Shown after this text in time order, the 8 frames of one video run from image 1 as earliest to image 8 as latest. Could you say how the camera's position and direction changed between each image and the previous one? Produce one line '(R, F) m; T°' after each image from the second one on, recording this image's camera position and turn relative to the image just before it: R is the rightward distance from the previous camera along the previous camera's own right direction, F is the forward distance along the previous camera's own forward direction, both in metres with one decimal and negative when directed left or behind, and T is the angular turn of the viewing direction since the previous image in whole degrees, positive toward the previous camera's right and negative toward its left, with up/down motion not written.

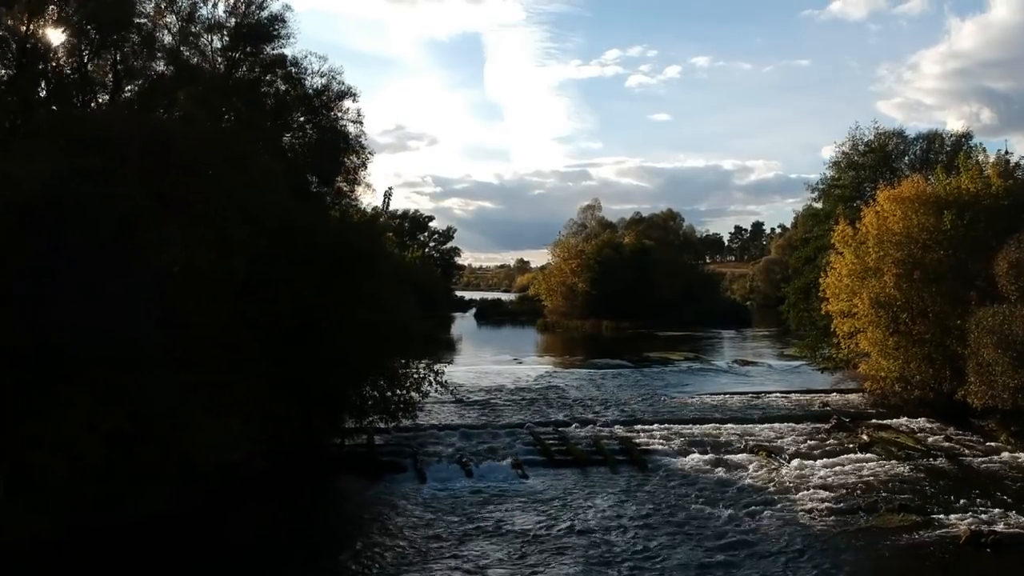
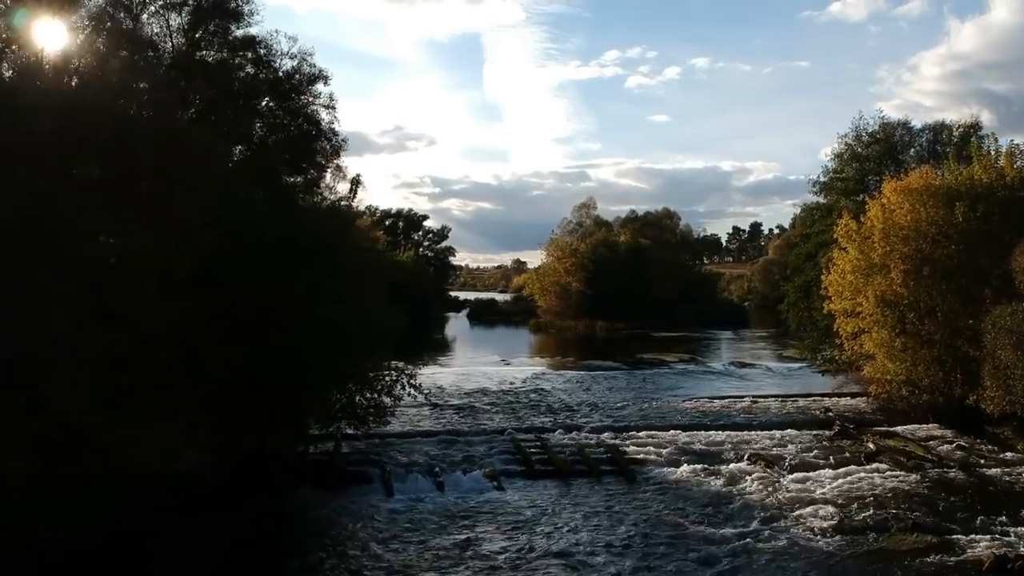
(+0.6, +2.1) m; 0°
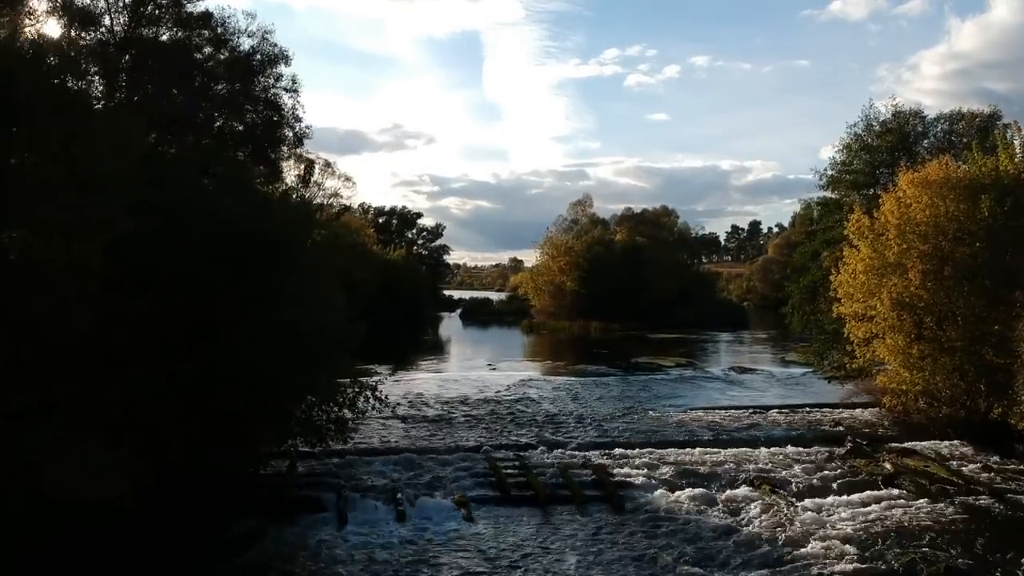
(+0.7, +2.7) m; 0°
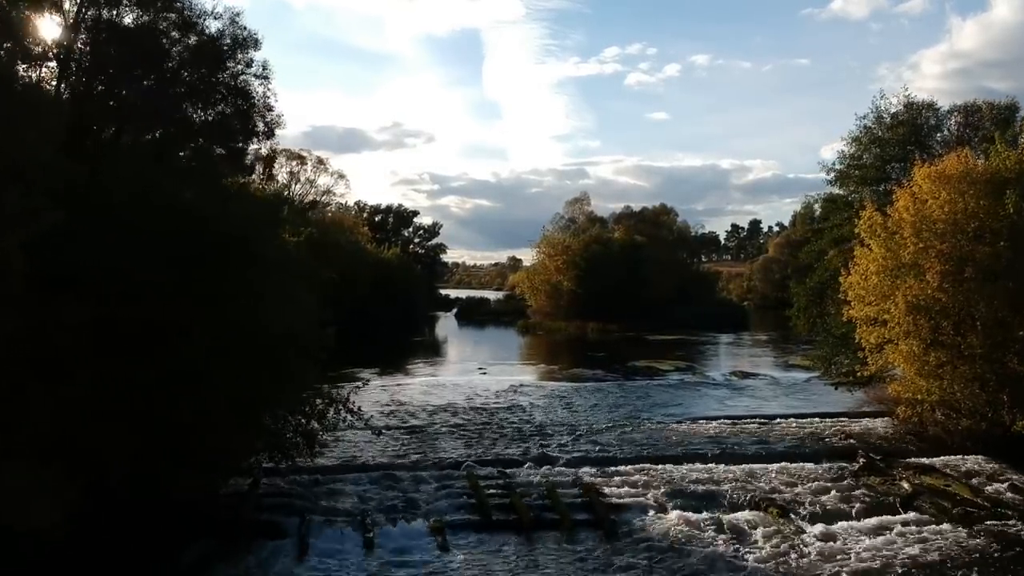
(+0.4, +2.0) m; 0°
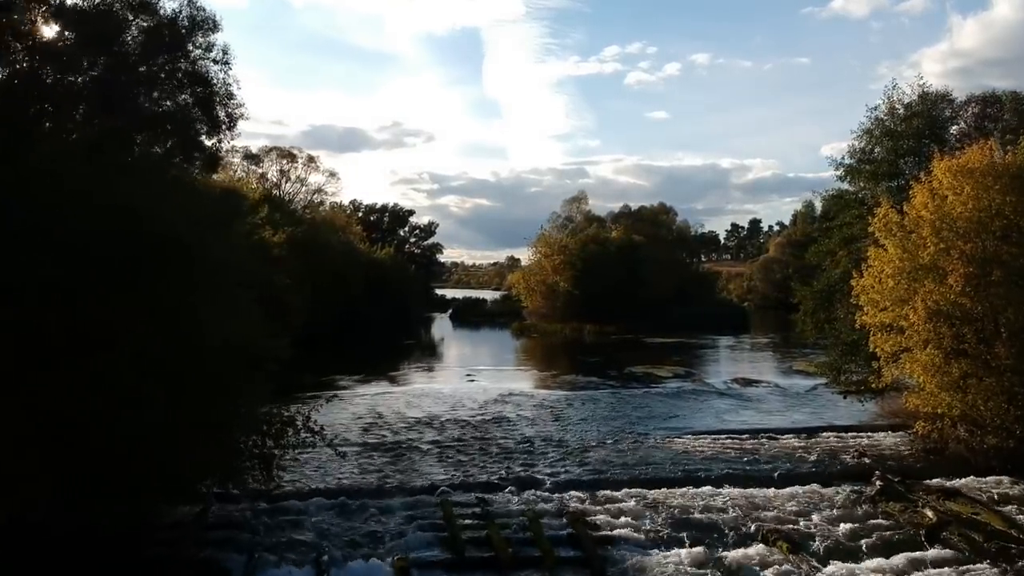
(+0.5, +2.2) m; 0°
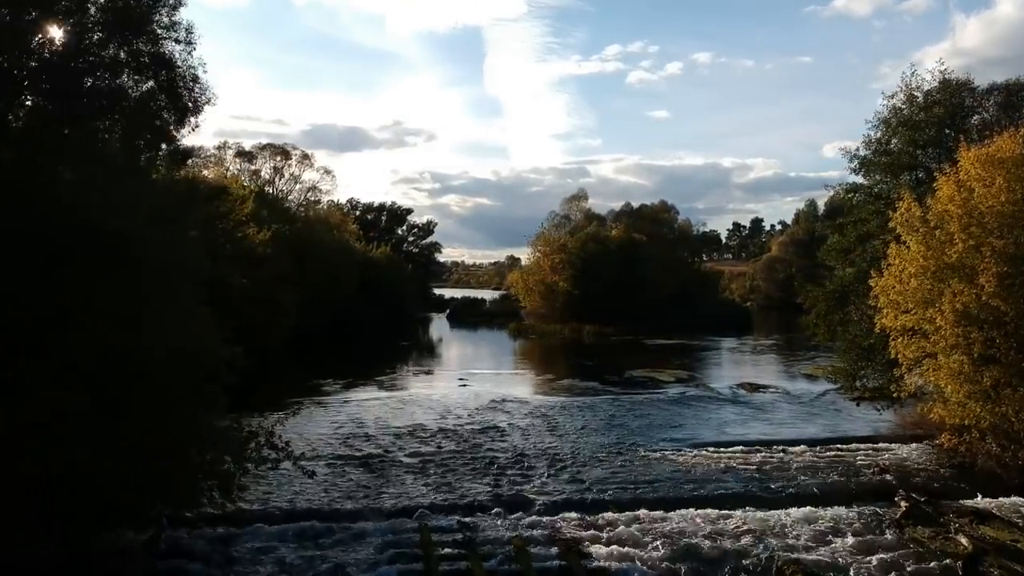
(+0.3, +2.0) m; 0°
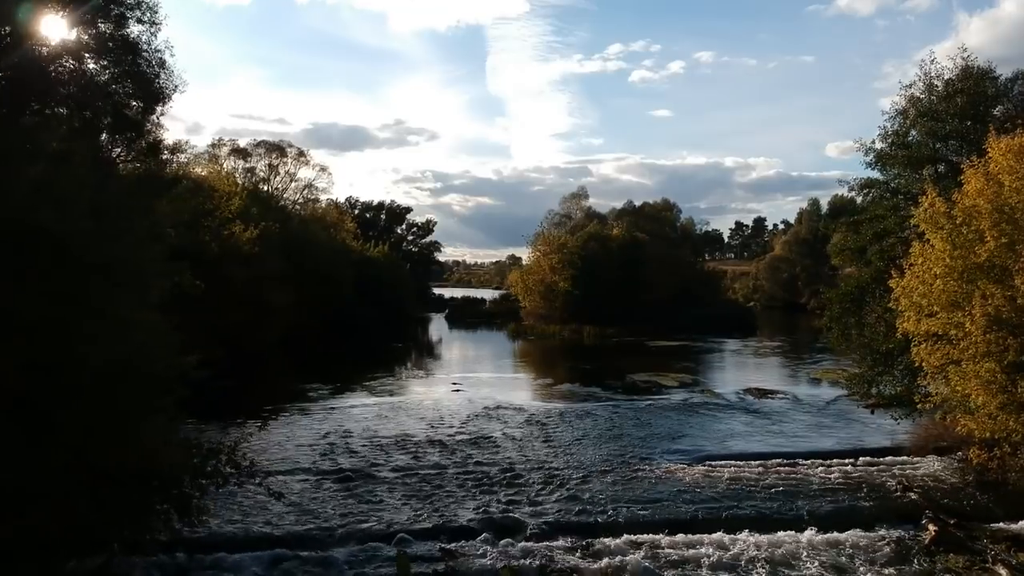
(+0.3, +1.7) m; 0°
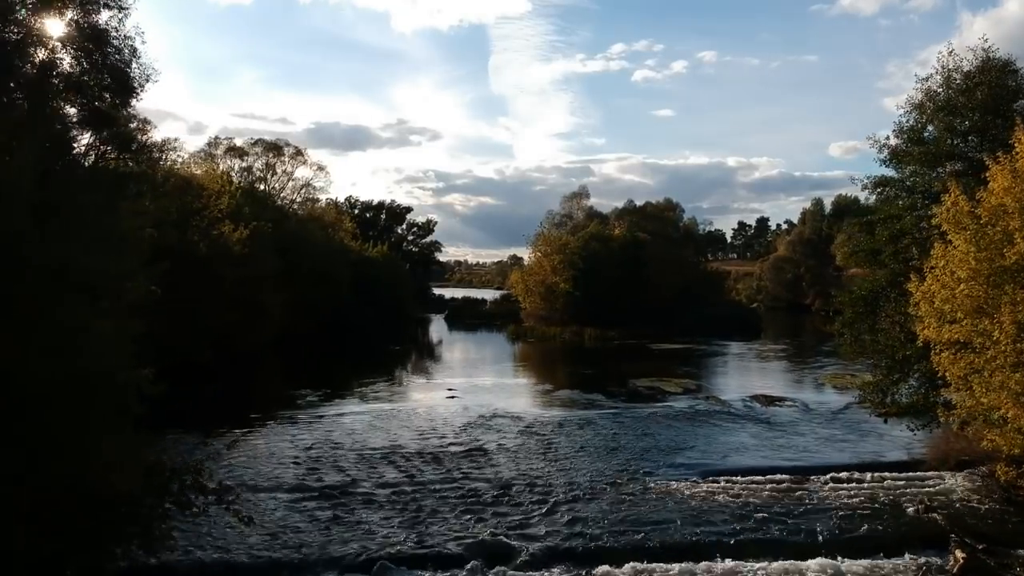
(+0.2, +1.4) m; 0°
